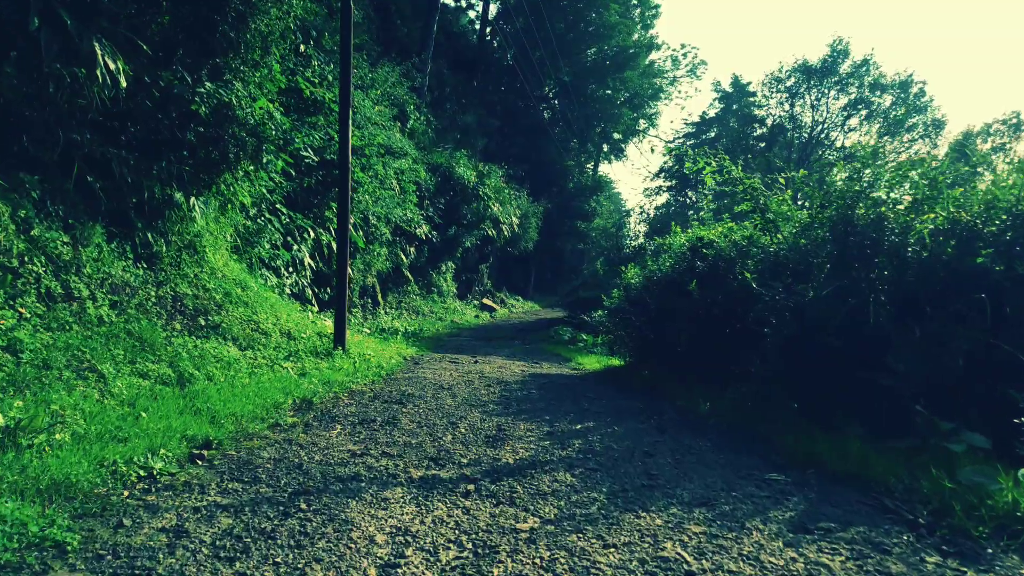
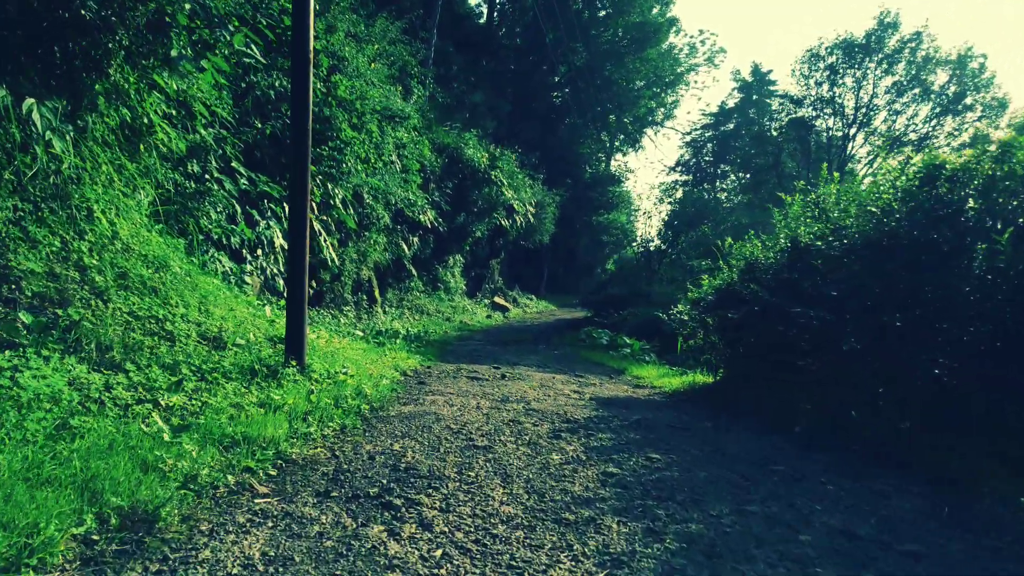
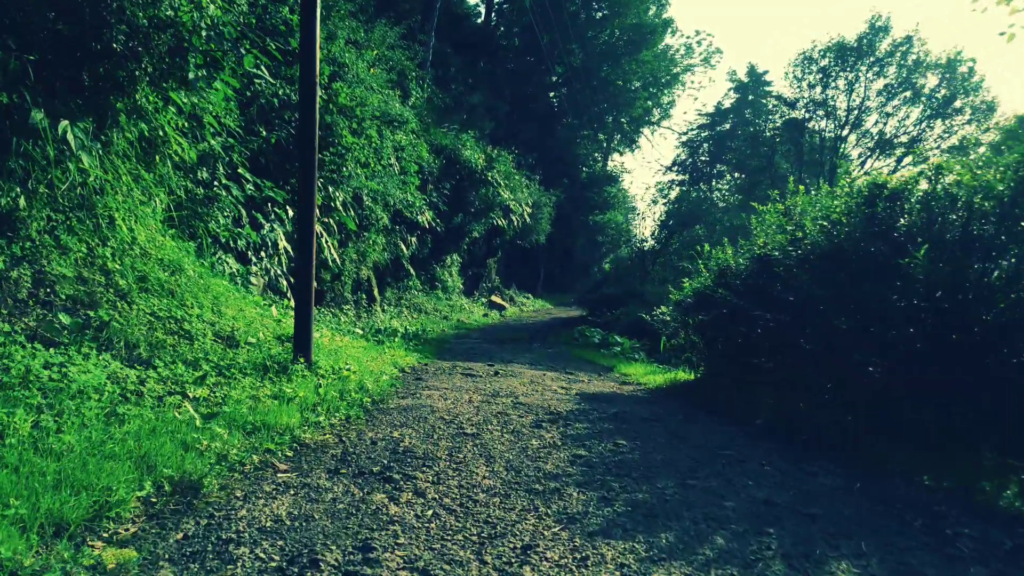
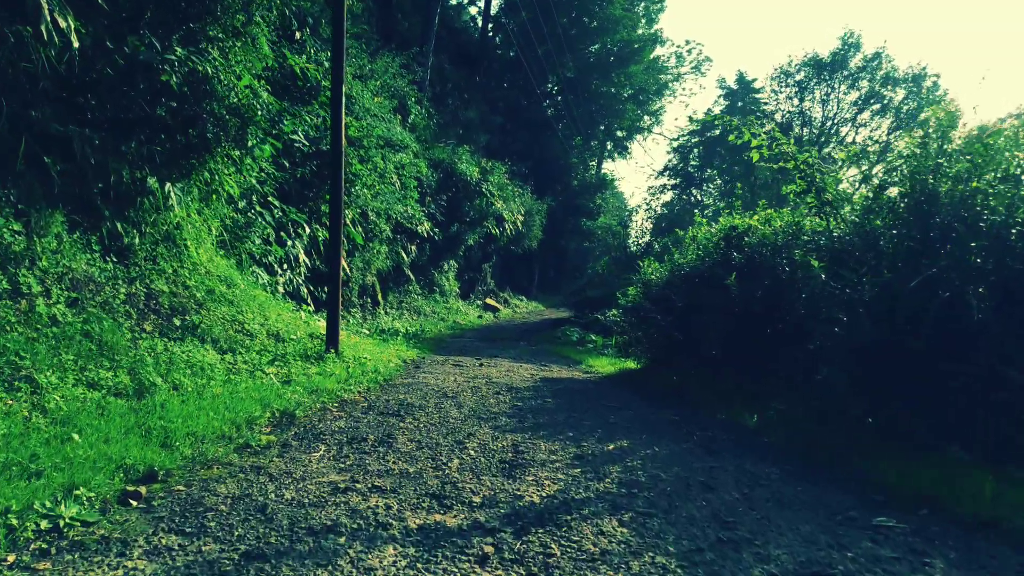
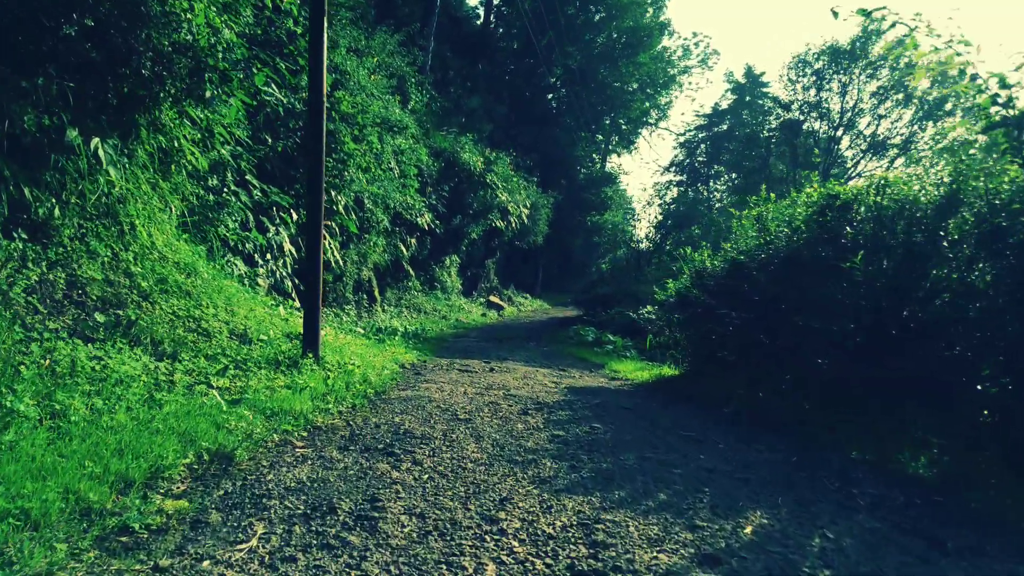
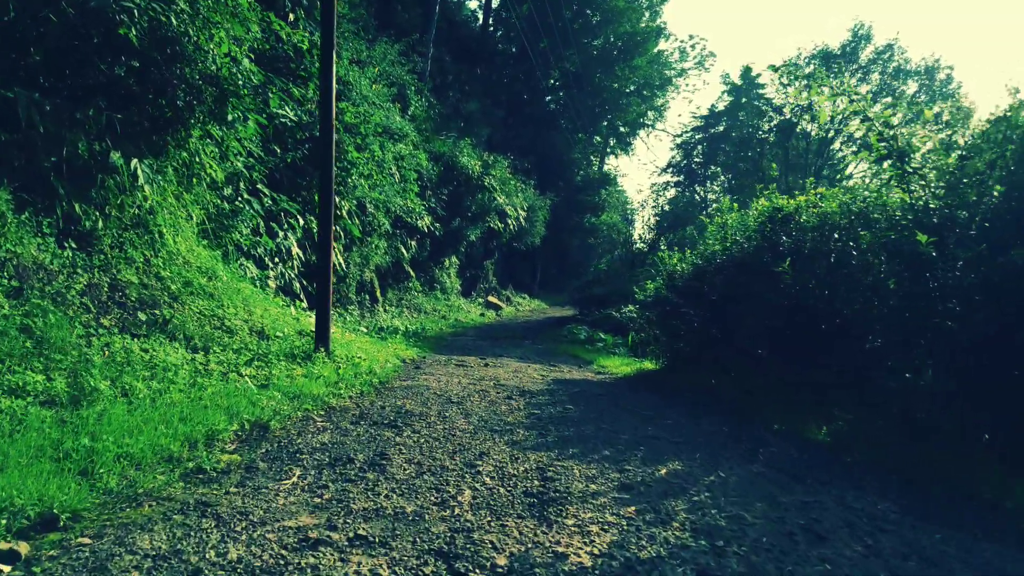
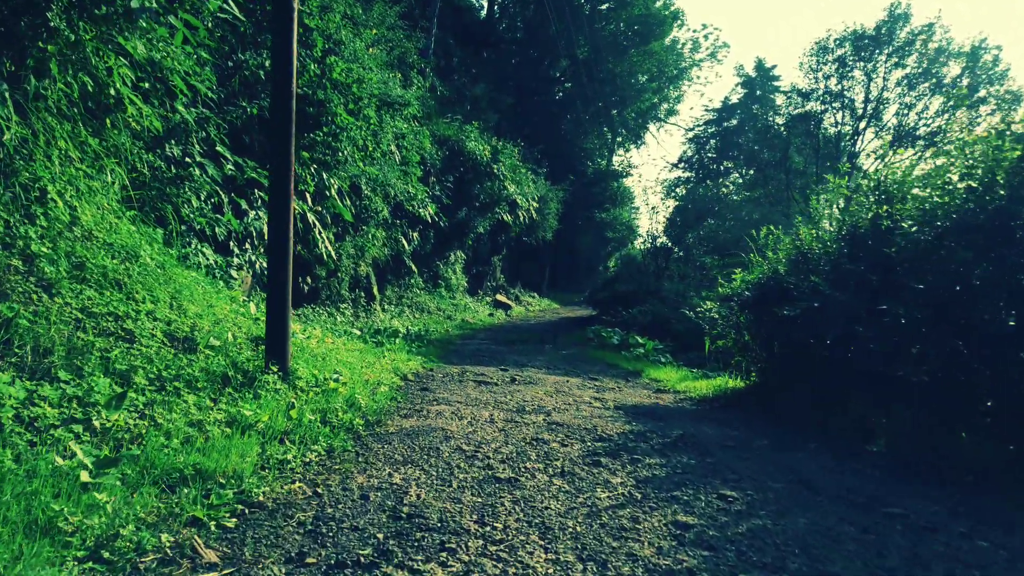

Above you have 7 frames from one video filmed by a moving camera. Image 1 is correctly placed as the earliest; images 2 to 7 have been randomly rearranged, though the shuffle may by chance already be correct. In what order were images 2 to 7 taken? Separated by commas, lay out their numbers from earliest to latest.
4, 6, 5, 3, 2, 7
